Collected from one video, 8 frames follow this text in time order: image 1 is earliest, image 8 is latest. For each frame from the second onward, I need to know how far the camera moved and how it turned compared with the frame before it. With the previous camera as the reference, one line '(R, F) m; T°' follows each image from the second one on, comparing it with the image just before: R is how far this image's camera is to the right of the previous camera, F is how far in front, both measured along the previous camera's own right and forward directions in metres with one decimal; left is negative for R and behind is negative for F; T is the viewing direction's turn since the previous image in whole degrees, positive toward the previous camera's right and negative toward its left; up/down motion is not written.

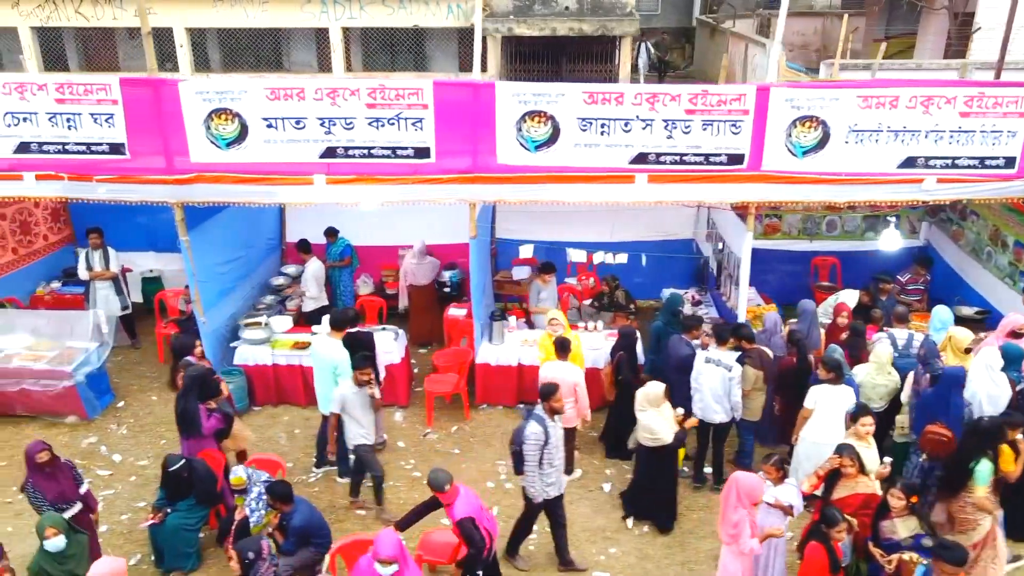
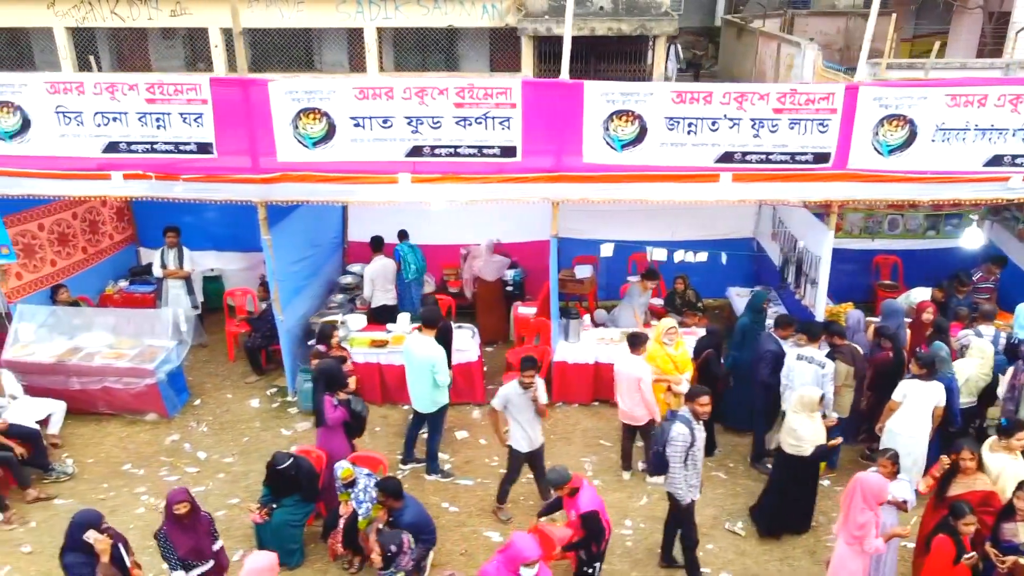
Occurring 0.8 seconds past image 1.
(-0.7, 0.0) m; 0°
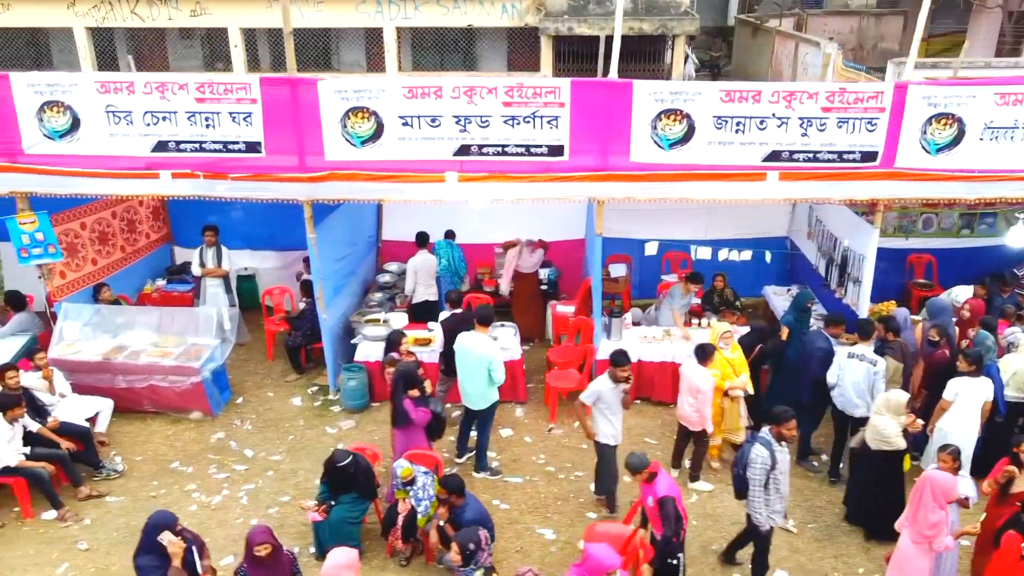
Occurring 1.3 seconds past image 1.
(-0.4, 0.0) m; 0°
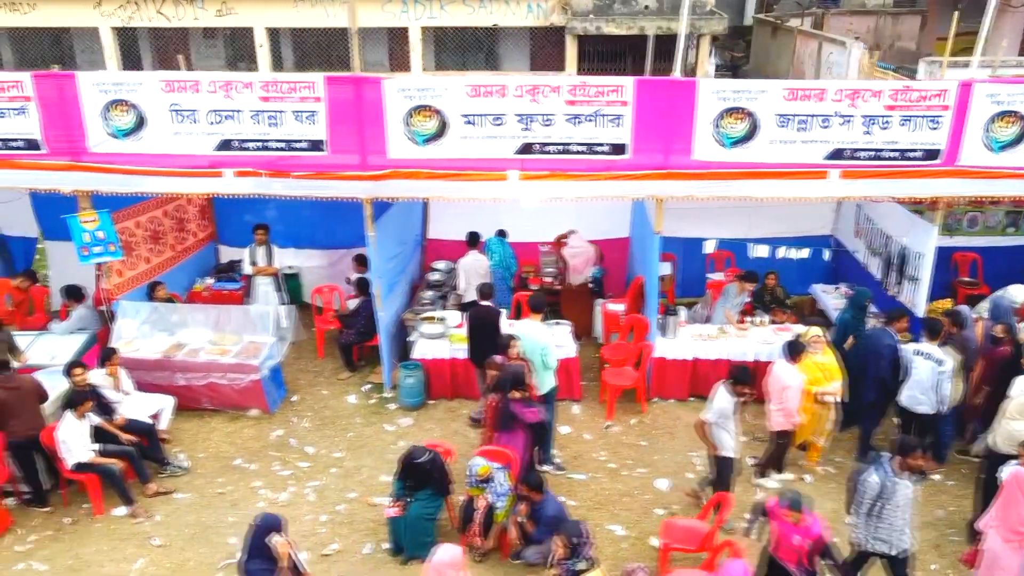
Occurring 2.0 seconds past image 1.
(-0.5, 0.0) m; 0°
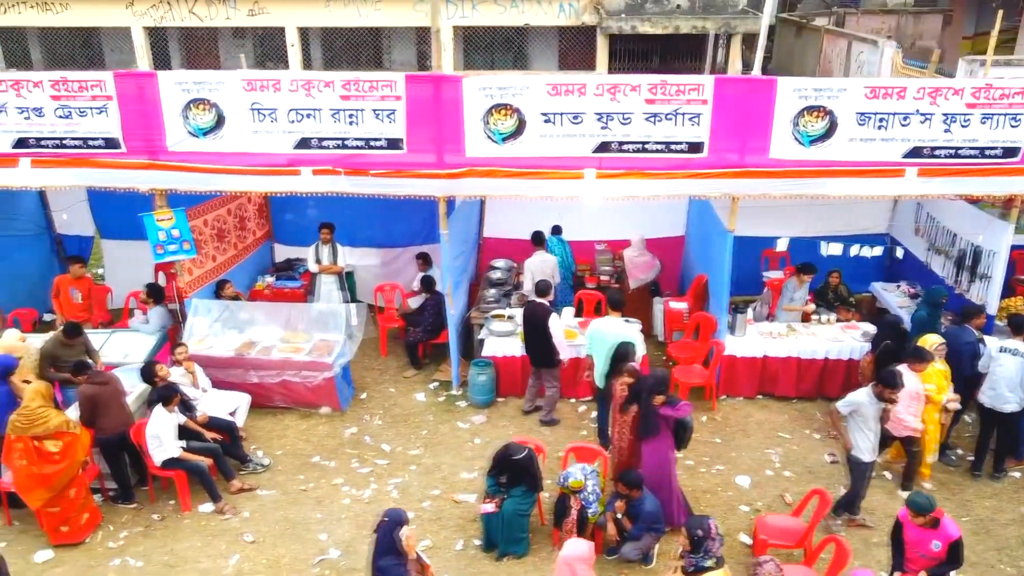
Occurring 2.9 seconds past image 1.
(-0.6, 0.0) m; 0°
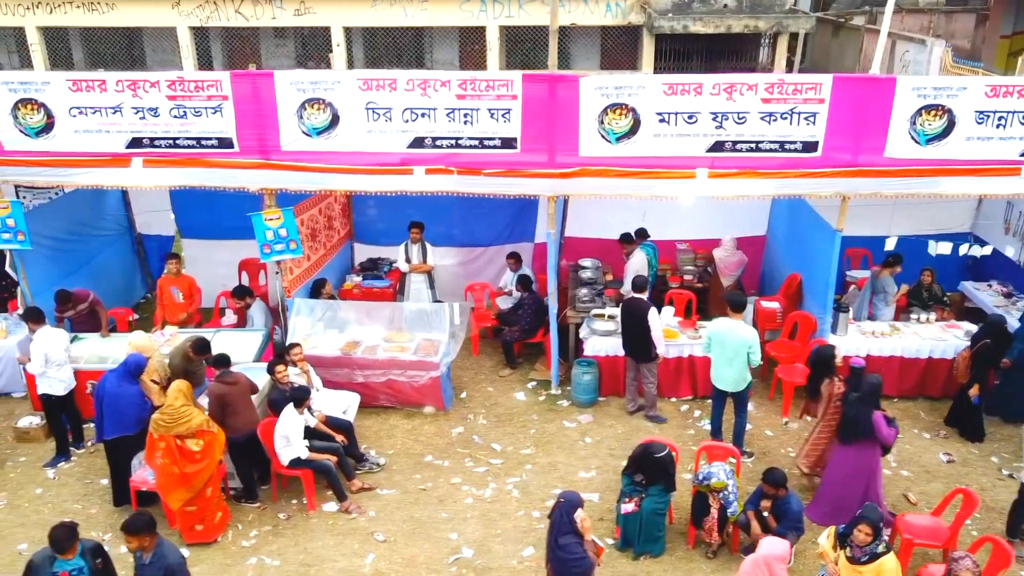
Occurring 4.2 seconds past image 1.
(-1.0, 0.0) m; 0°
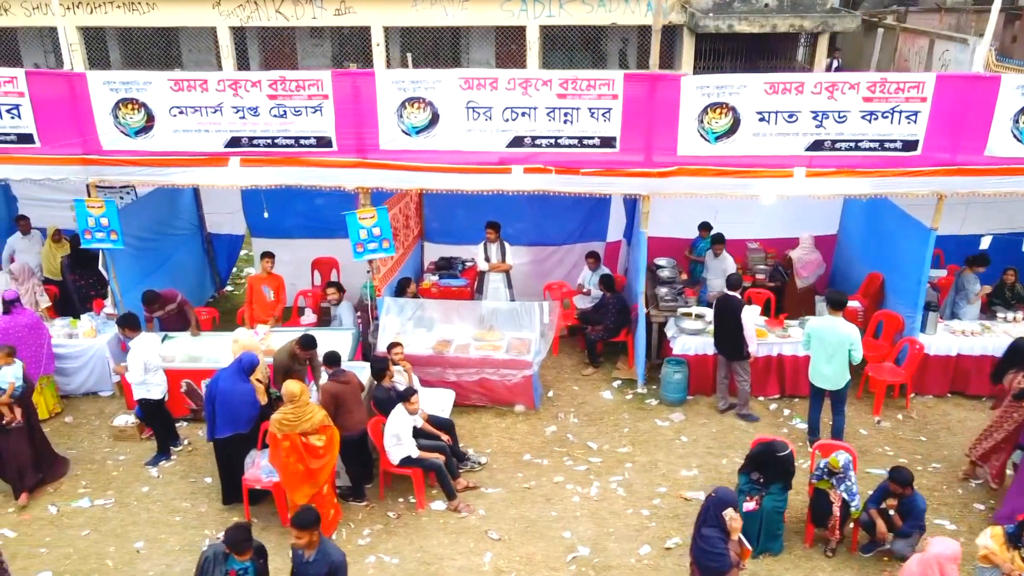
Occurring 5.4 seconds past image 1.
(-0.8, 0.0) m; 0°
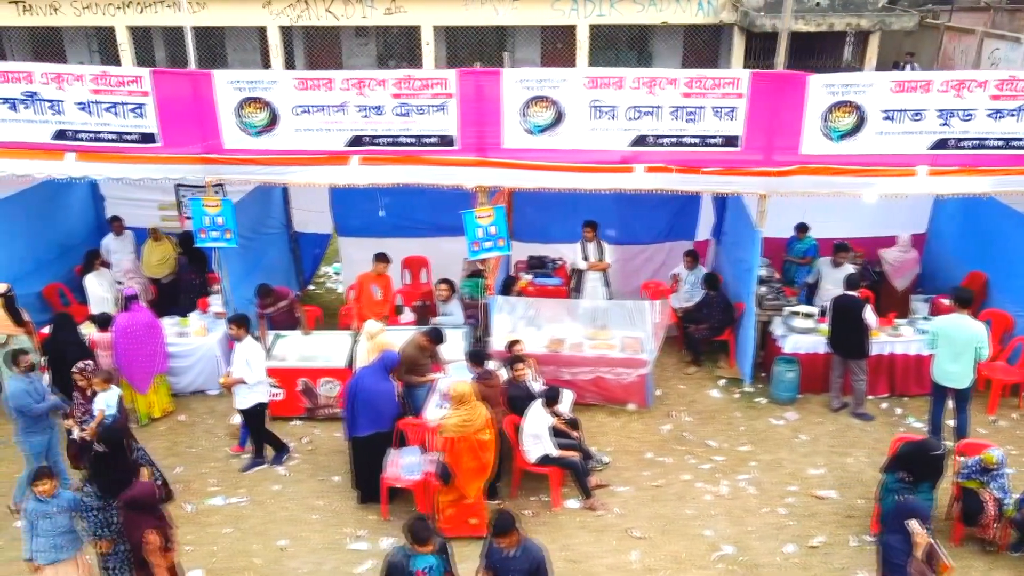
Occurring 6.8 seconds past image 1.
(-1.0, 0.0) m; 0°
